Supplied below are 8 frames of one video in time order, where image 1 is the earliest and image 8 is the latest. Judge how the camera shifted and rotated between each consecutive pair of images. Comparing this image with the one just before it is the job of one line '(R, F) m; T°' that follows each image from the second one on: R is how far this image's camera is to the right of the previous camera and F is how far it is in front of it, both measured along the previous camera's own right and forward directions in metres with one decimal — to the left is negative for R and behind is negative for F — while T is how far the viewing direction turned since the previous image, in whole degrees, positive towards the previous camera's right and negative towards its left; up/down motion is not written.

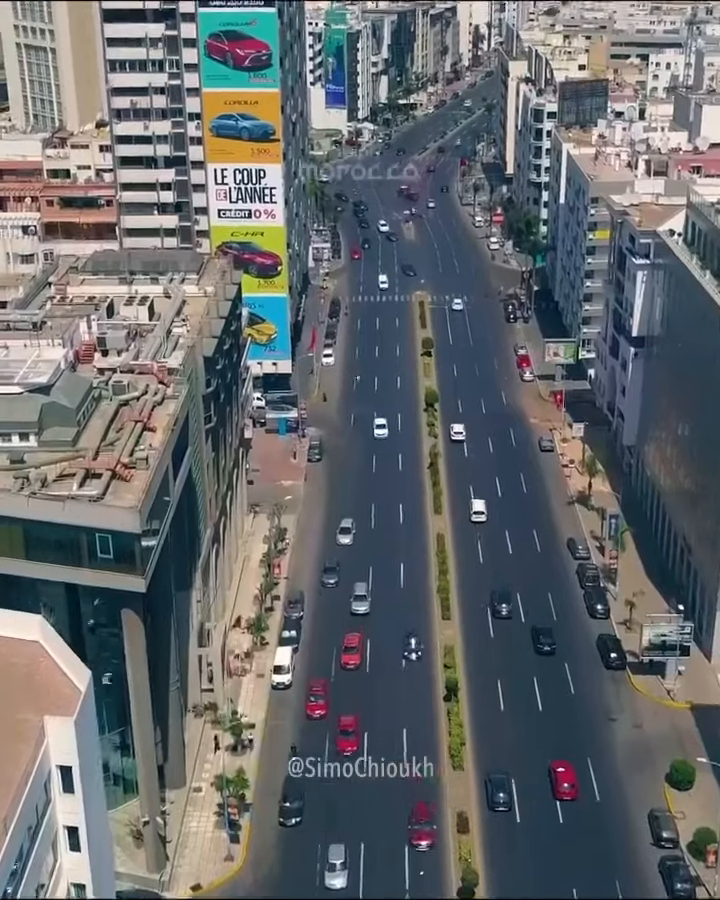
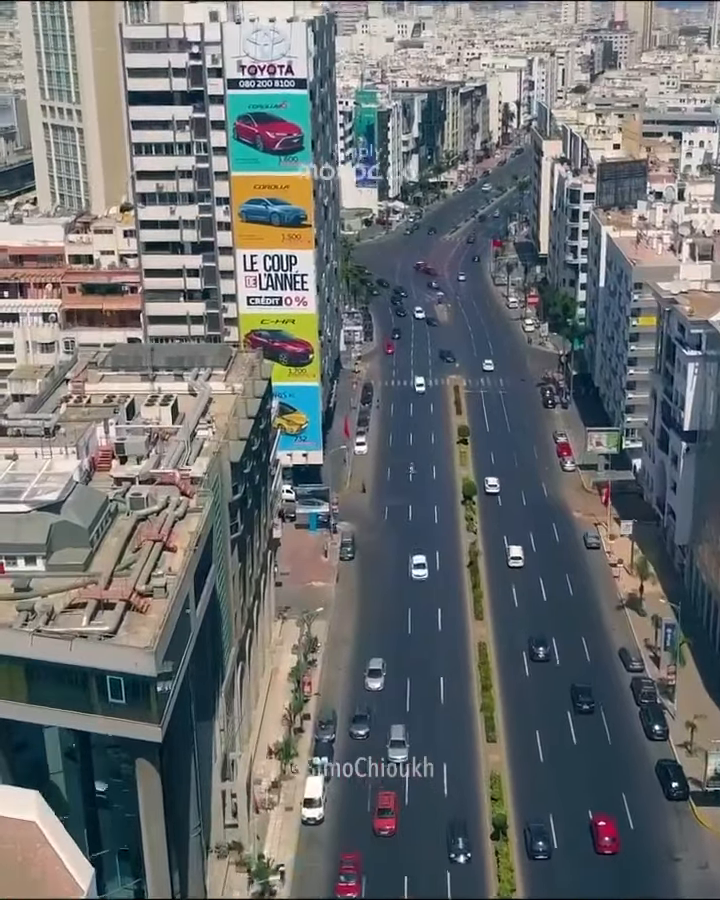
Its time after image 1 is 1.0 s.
(-0.3, +2.7) m; -1°
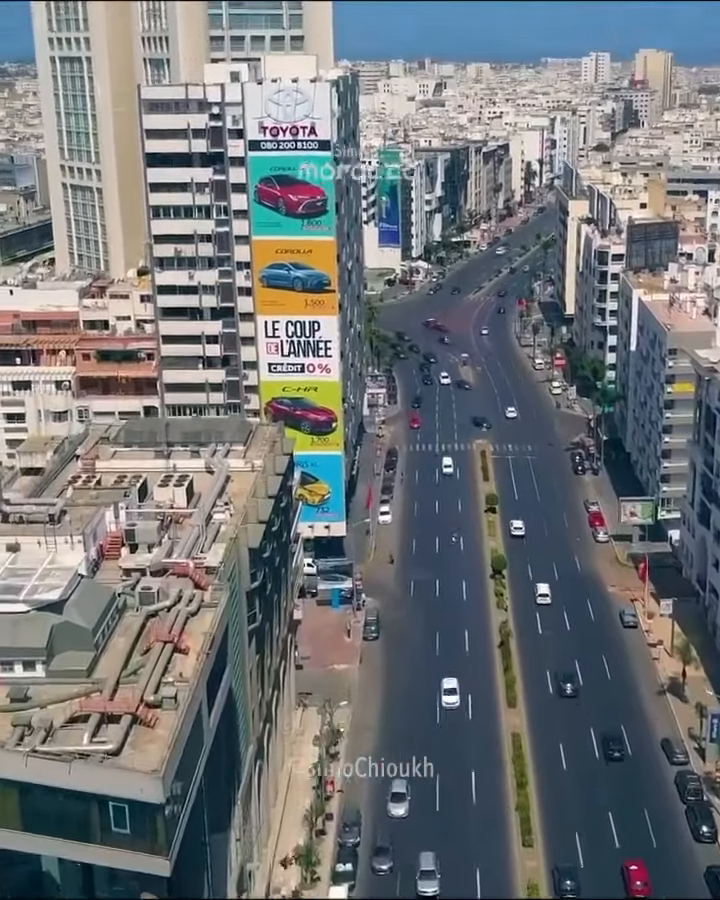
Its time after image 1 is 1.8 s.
(-0.1, +2.1) m; -1°
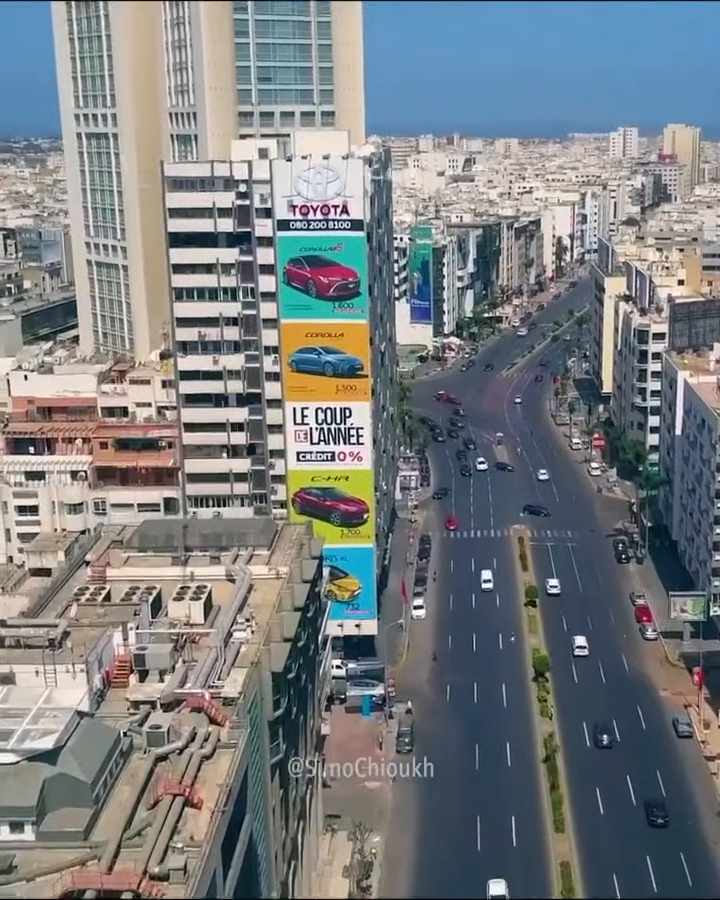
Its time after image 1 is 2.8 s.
(-0.2, +2.9) m; -1°
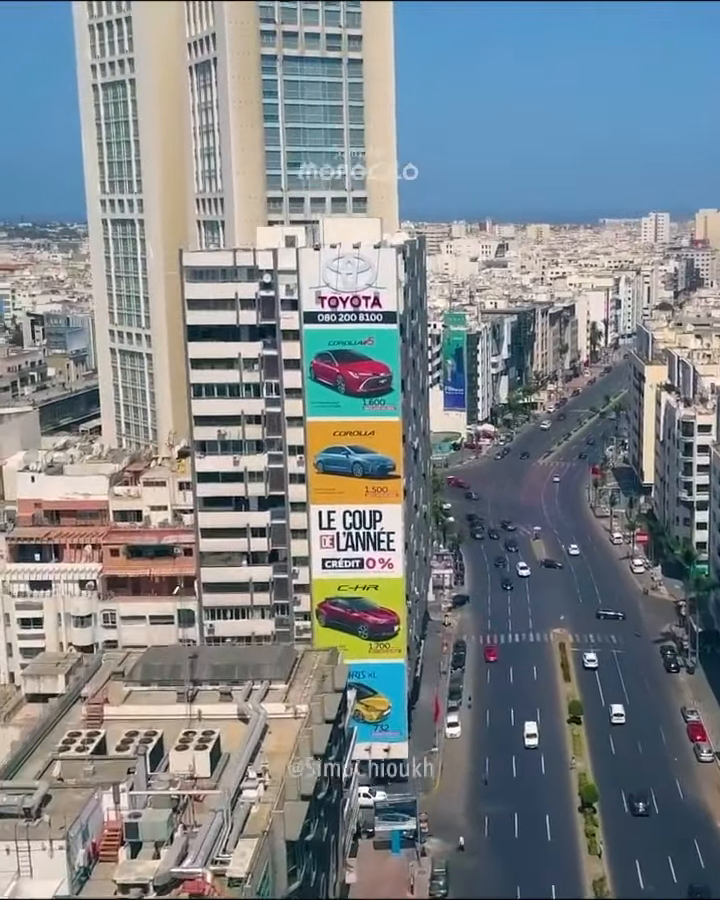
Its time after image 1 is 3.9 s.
(0.0, +3.4) m; -1°
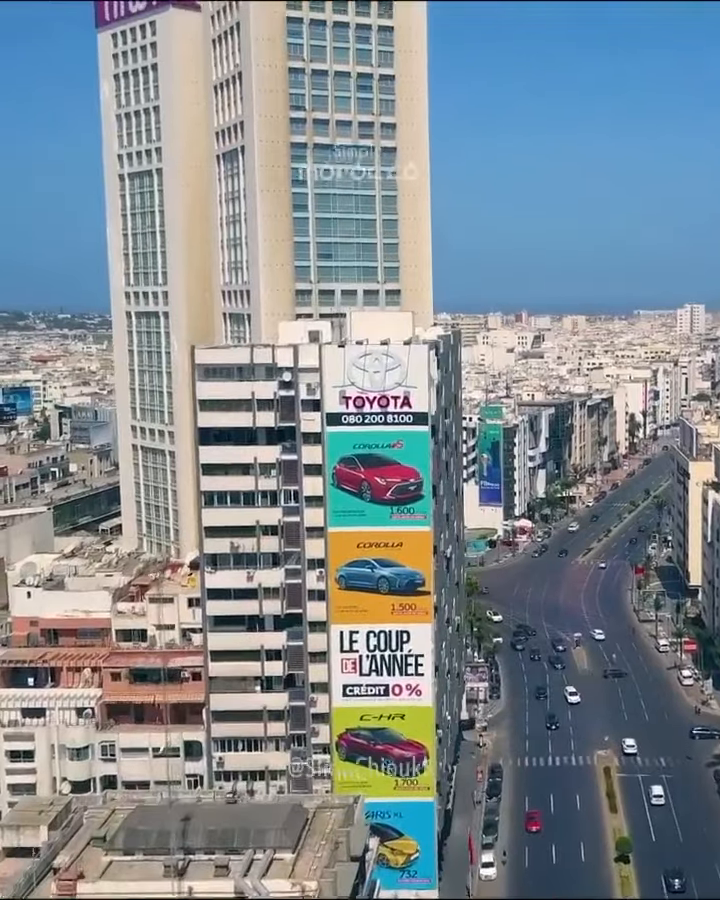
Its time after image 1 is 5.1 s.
(+0.3, +3.7) m; -1°
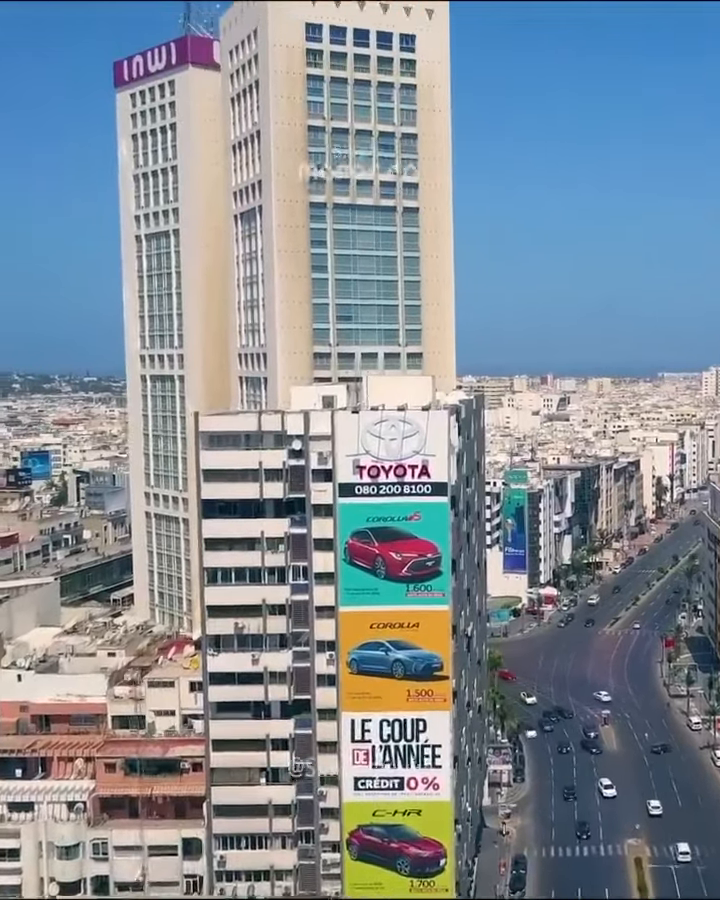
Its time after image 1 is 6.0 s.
(+0.3, +2.5) m; -1°
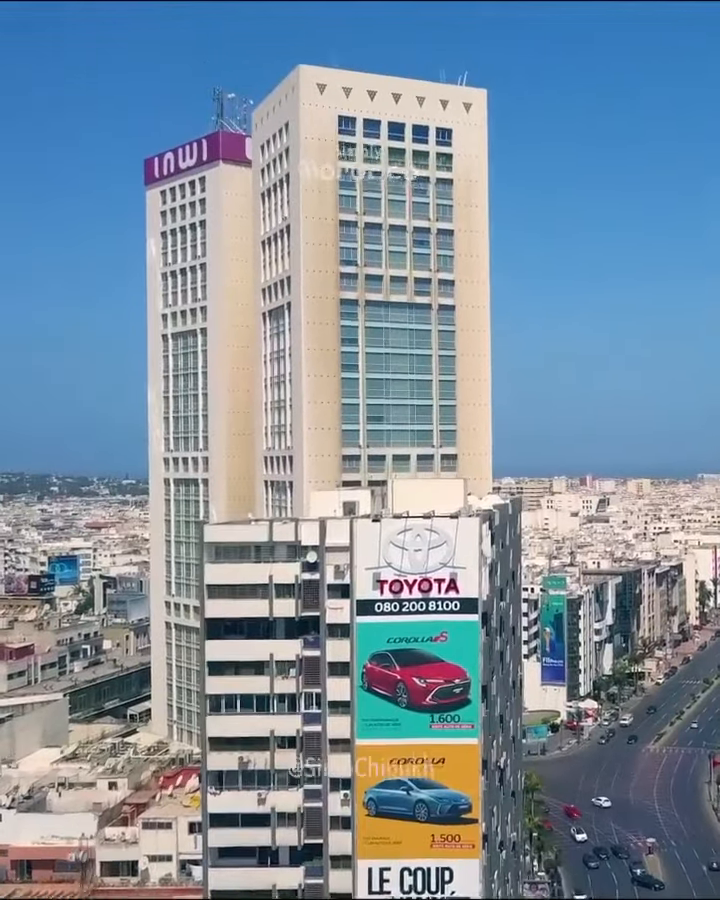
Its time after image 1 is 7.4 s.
(+0.5, +3.4) m; -2°
